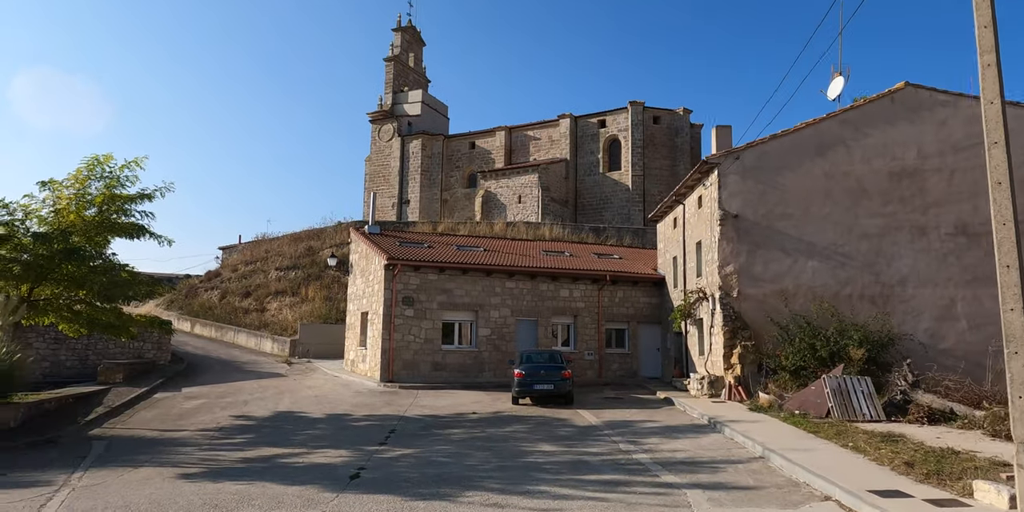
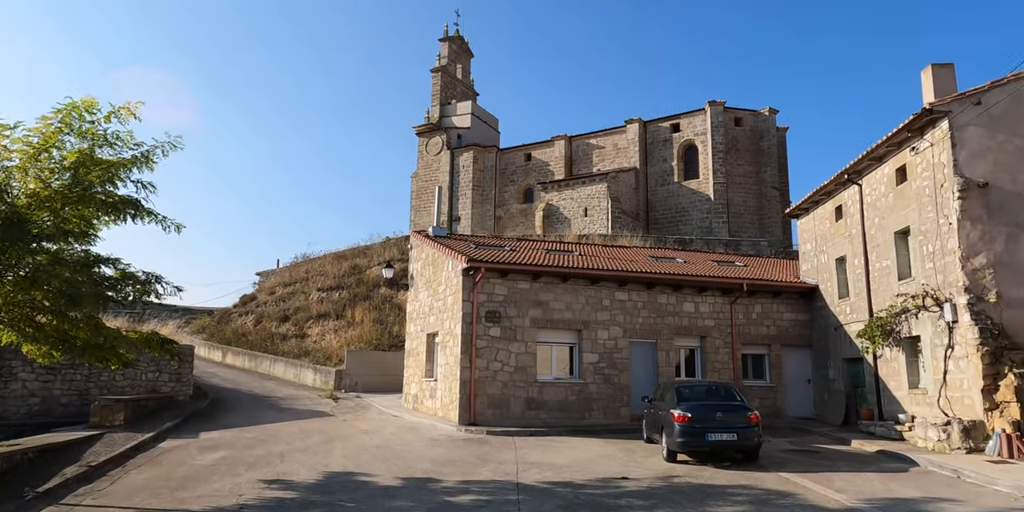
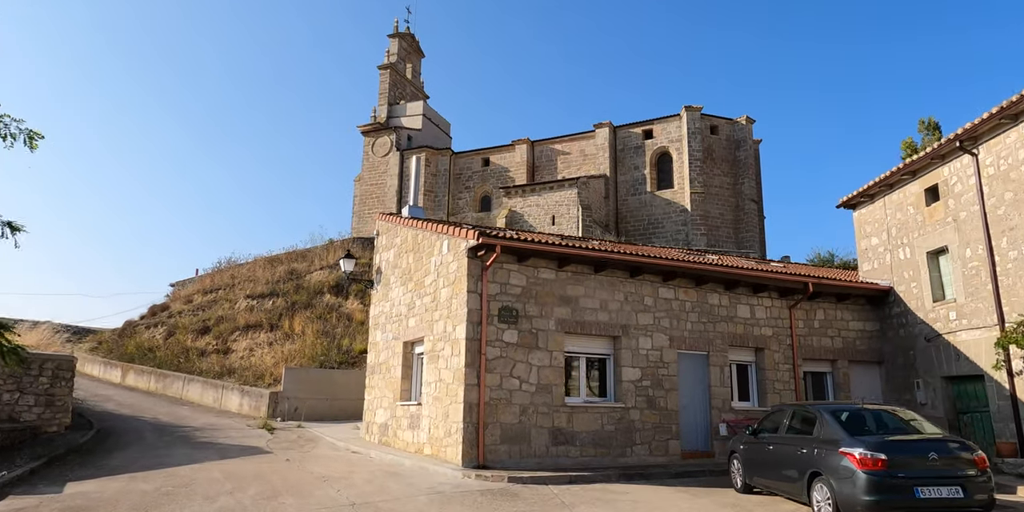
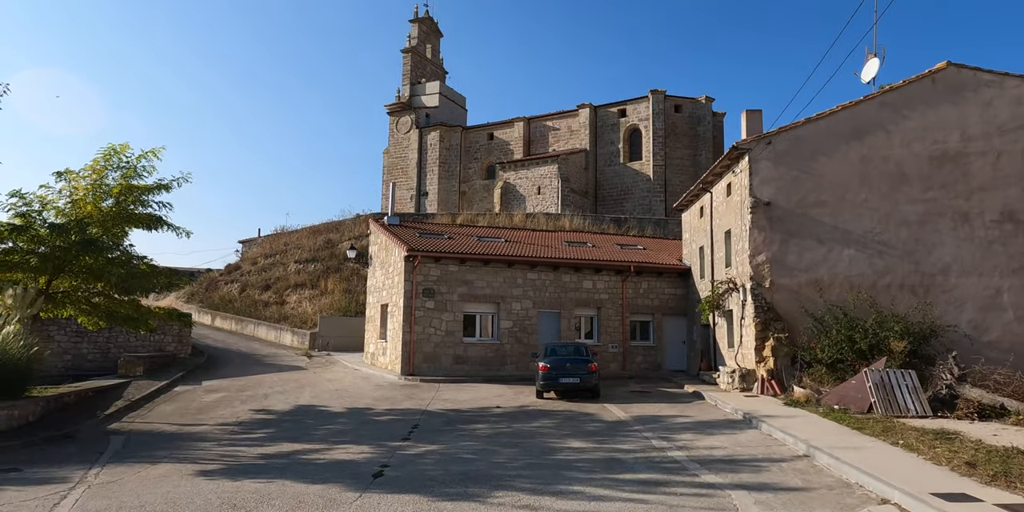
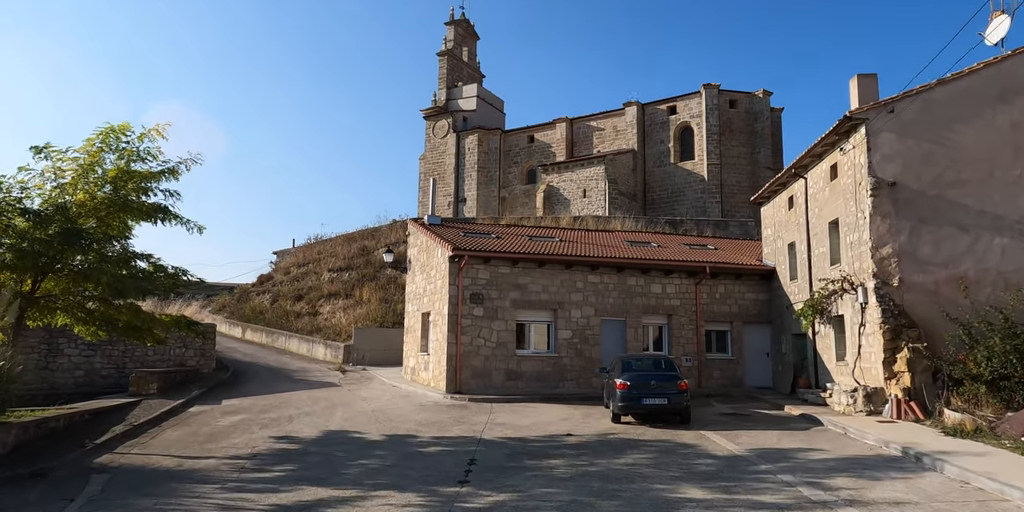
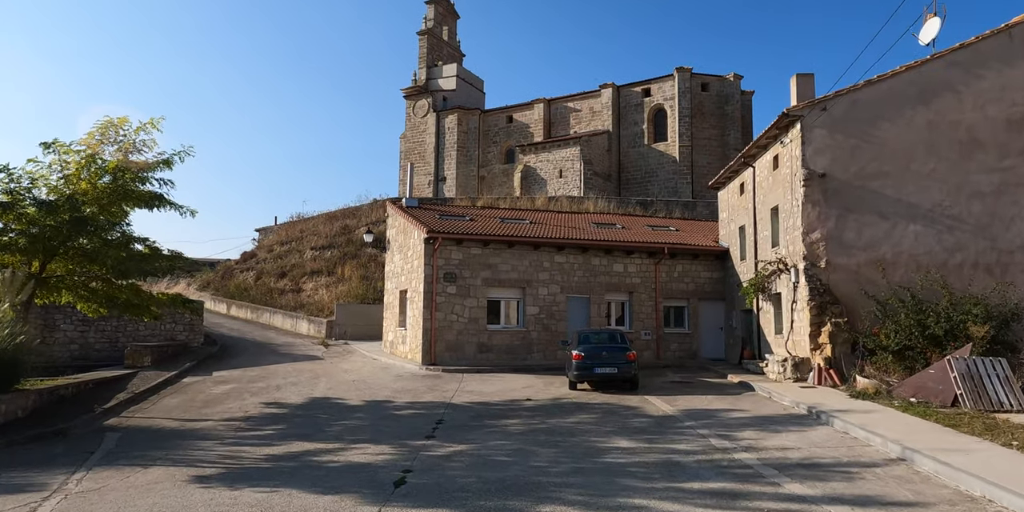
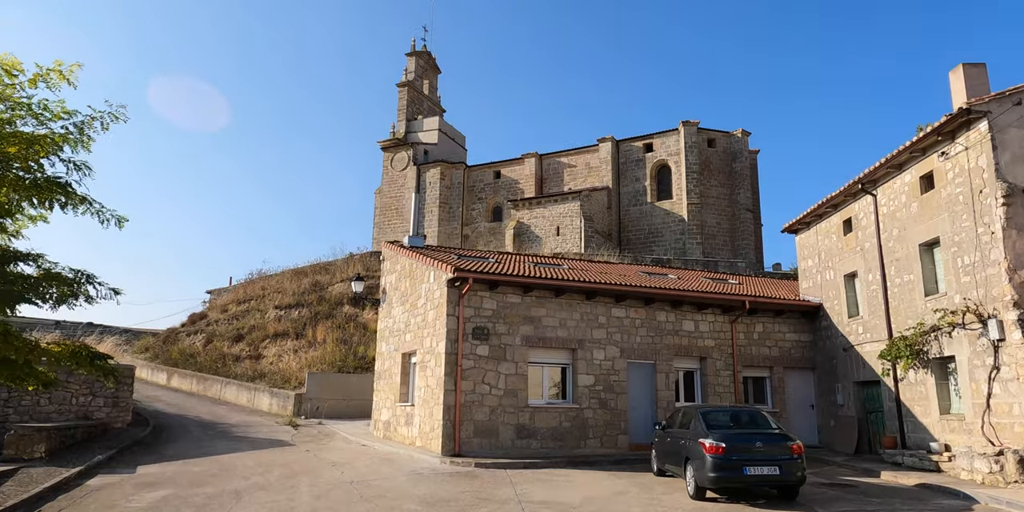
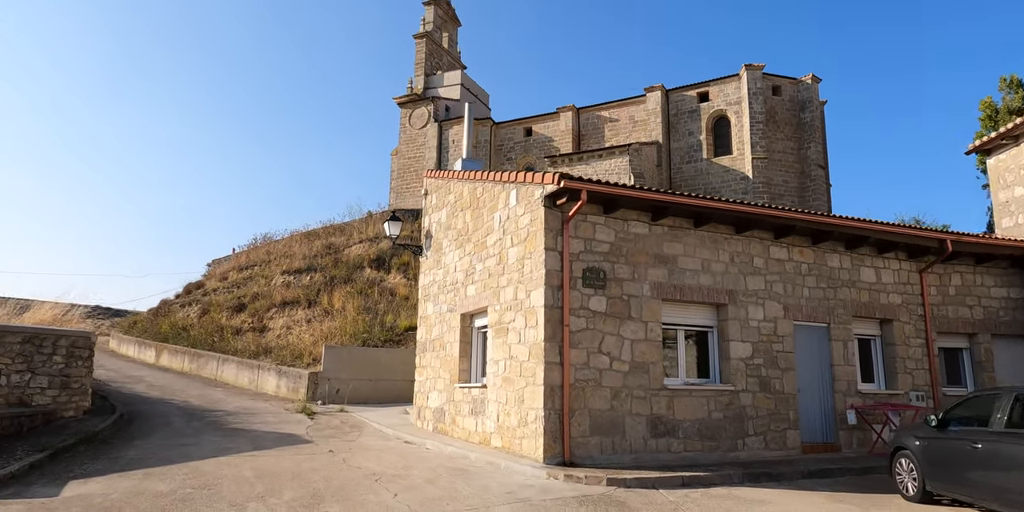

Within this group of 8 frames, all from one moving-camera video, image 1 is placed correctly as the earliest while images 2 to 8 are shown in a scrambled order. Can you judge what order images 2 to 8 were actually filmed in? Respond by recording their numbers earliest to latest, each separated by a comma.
4, 6, 5, 2, 7, 3, 8
